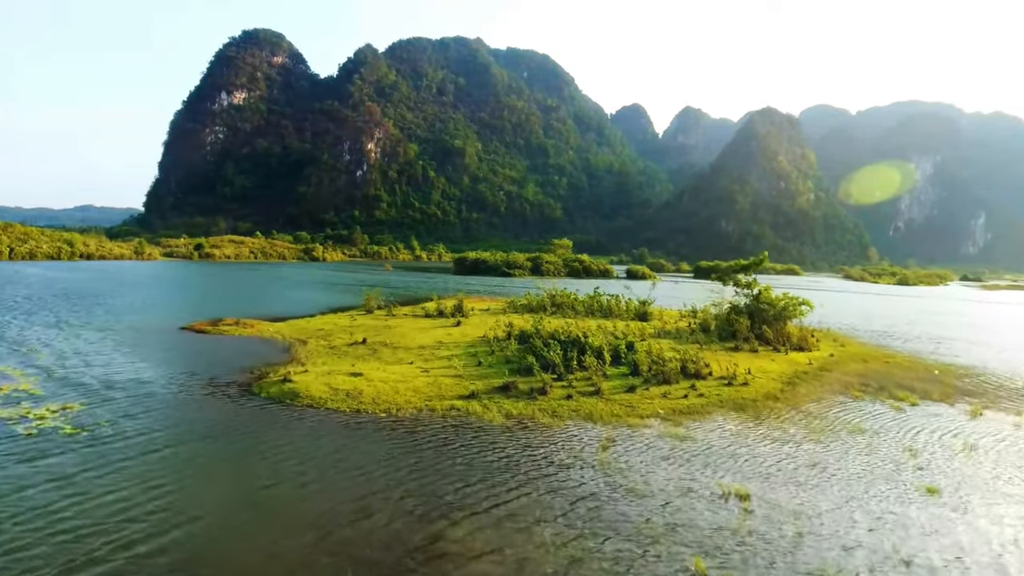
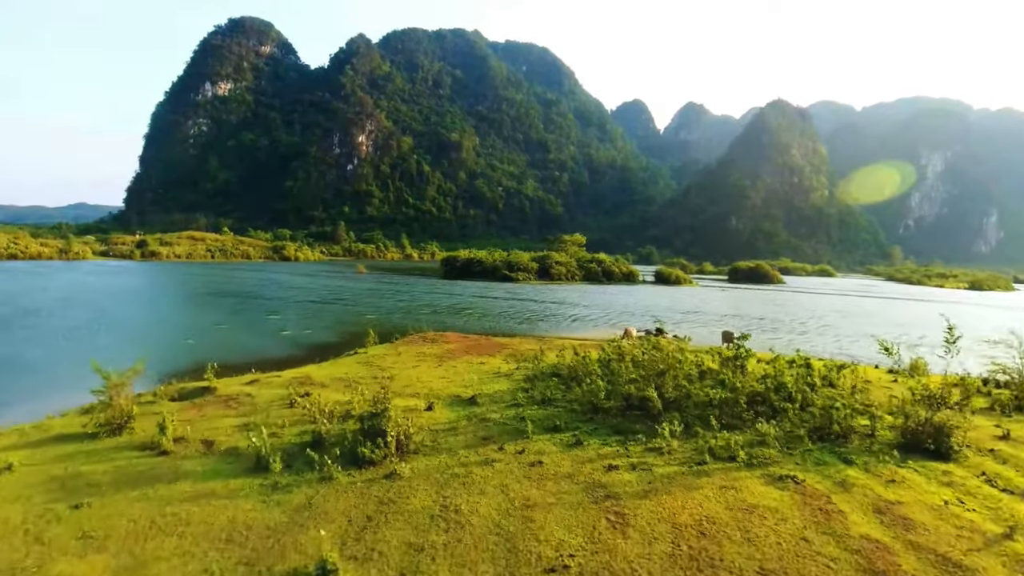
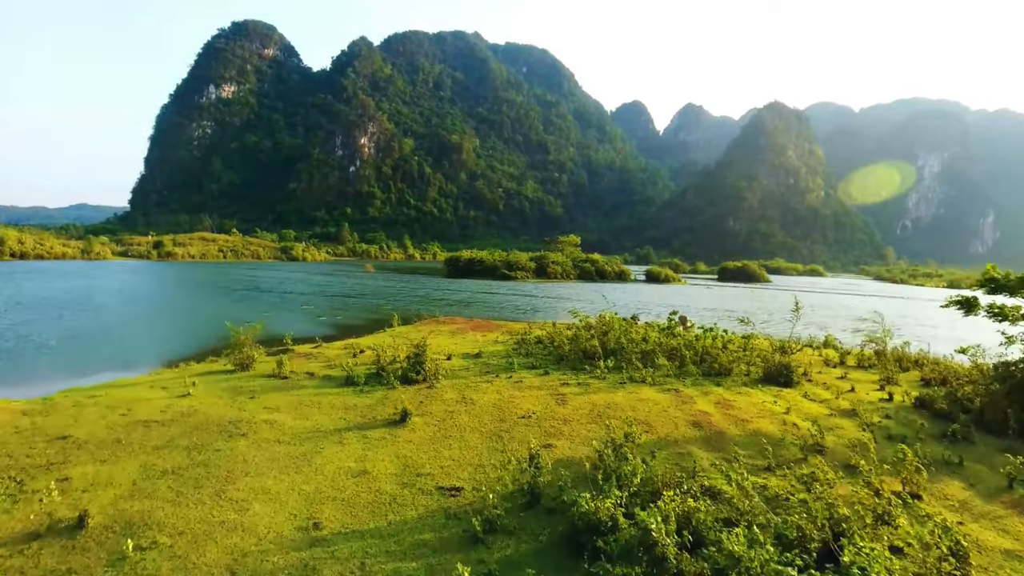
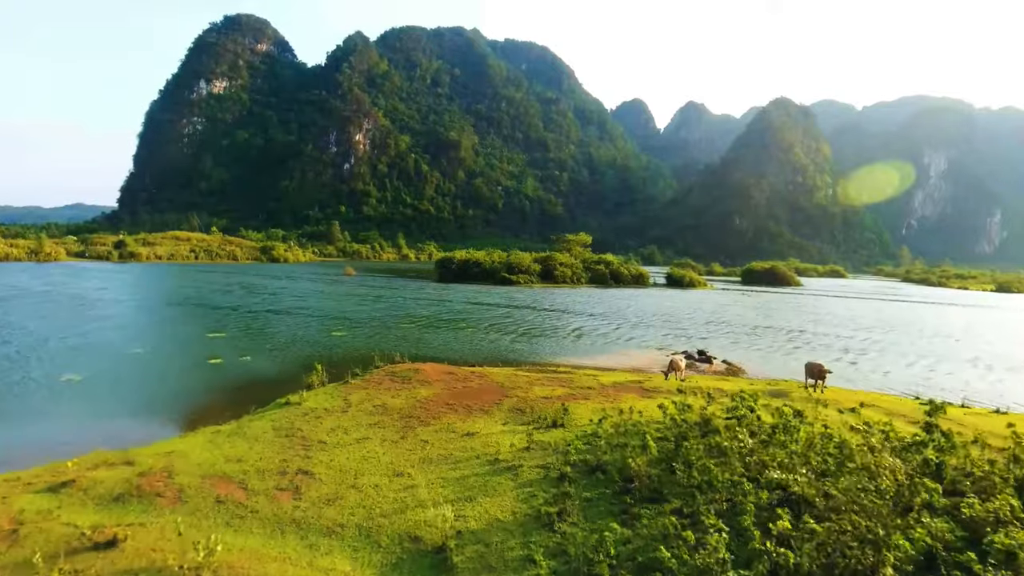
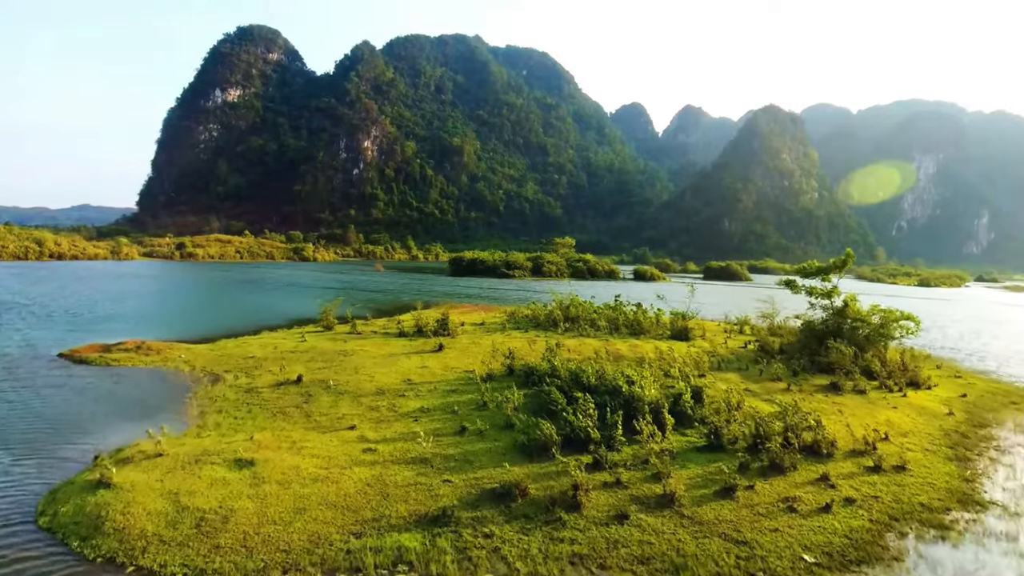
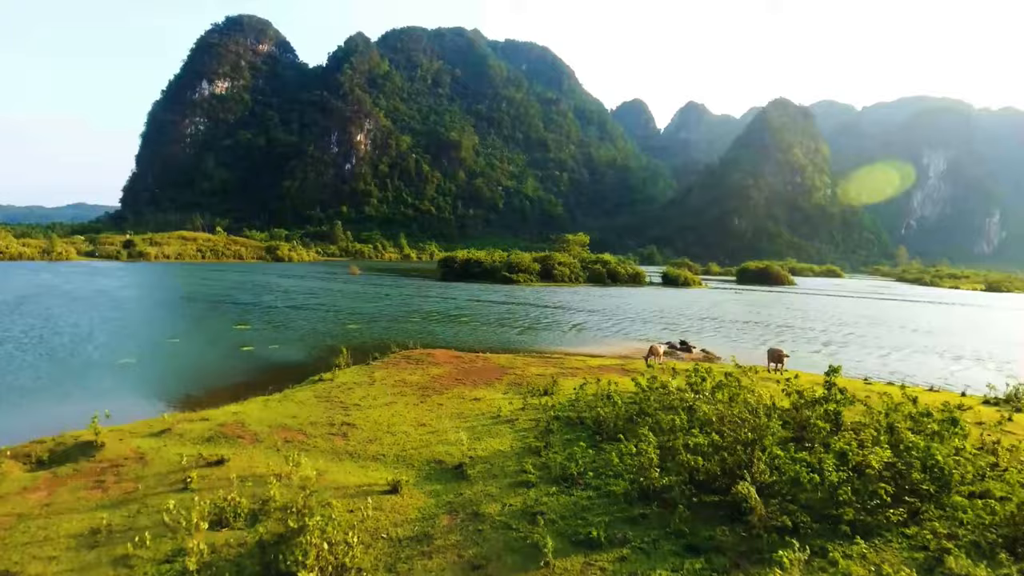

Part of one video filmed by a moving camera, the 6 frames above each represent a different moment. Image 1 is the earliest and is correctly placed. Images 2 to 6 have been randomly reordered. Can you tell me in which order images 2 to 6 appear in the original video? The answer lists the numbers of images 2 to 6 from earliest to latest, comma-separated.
5, 3, 2, 6, 4
